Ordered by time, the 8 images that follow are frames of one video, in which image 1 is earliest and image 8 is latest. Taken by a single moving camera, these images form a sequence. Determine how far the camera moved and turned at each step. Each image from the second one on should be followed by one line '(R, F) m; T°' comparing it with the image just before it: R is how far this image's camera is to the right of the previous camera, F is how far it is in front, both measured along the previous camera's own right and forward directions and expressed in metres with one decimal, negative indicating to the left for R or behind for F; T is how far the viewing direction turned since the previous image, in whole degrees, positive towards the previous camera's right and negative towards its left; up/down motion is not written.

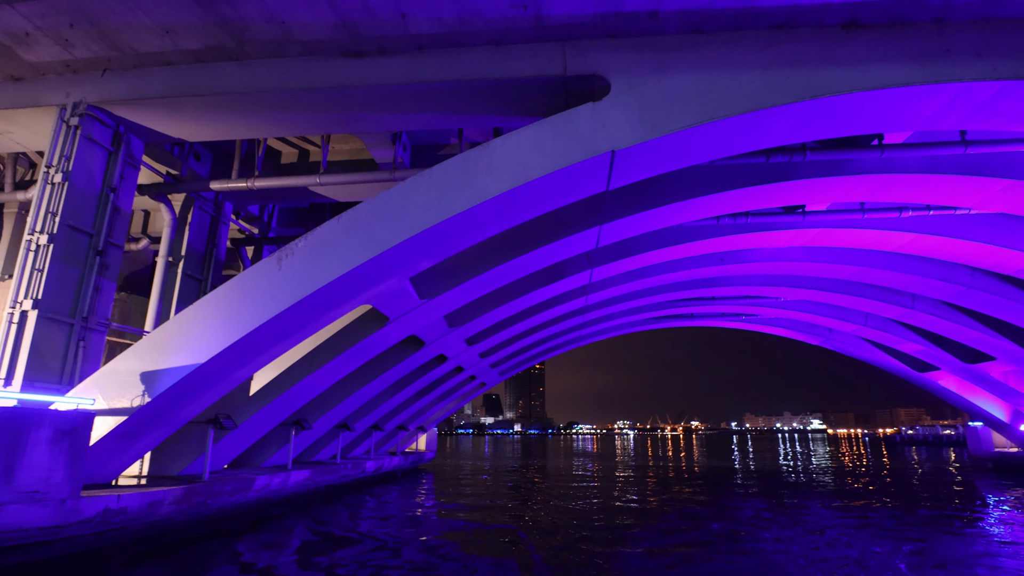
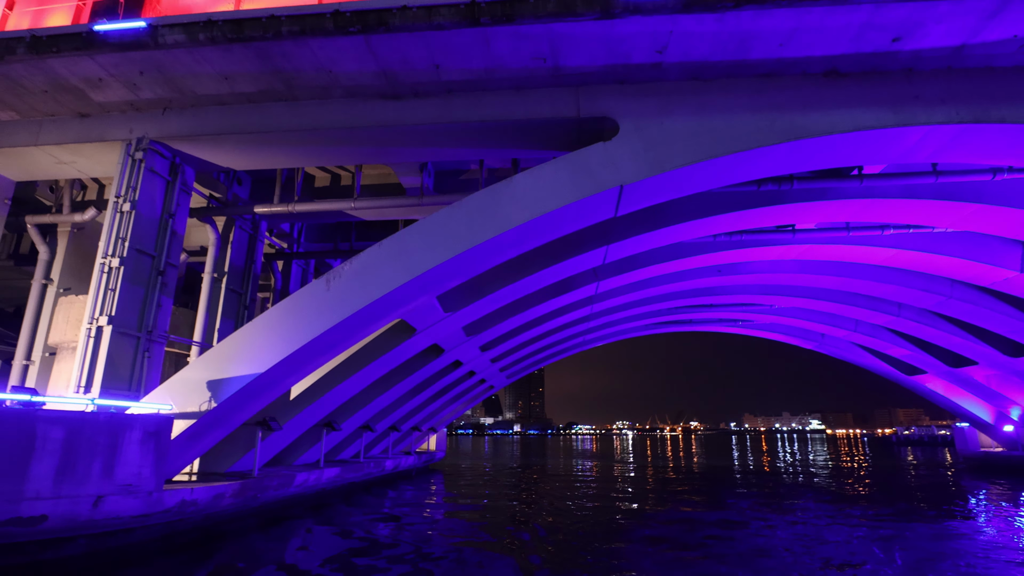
(-0.4, -1.1) m; 0°
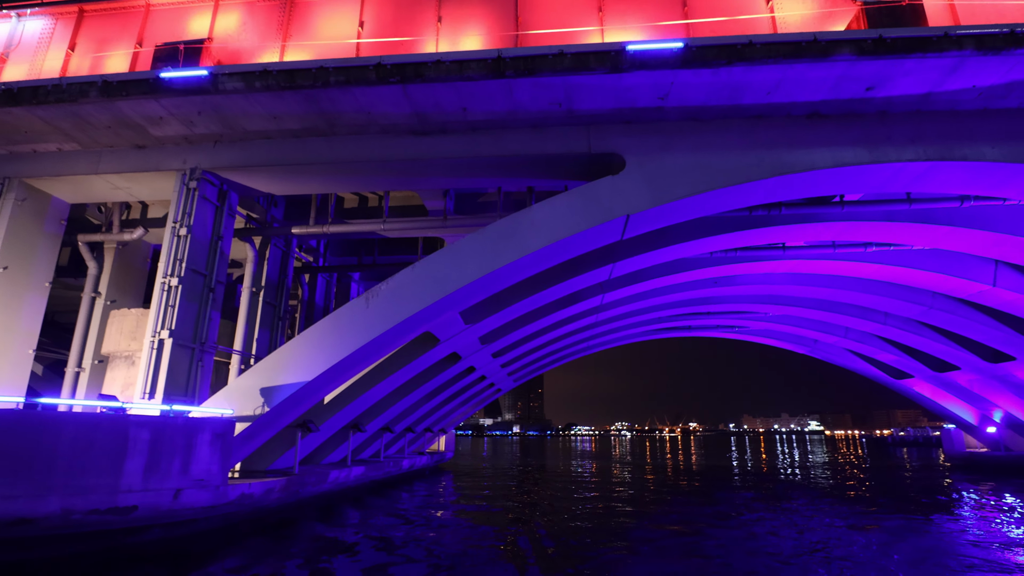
(-0.4, -1.1) m; 0°
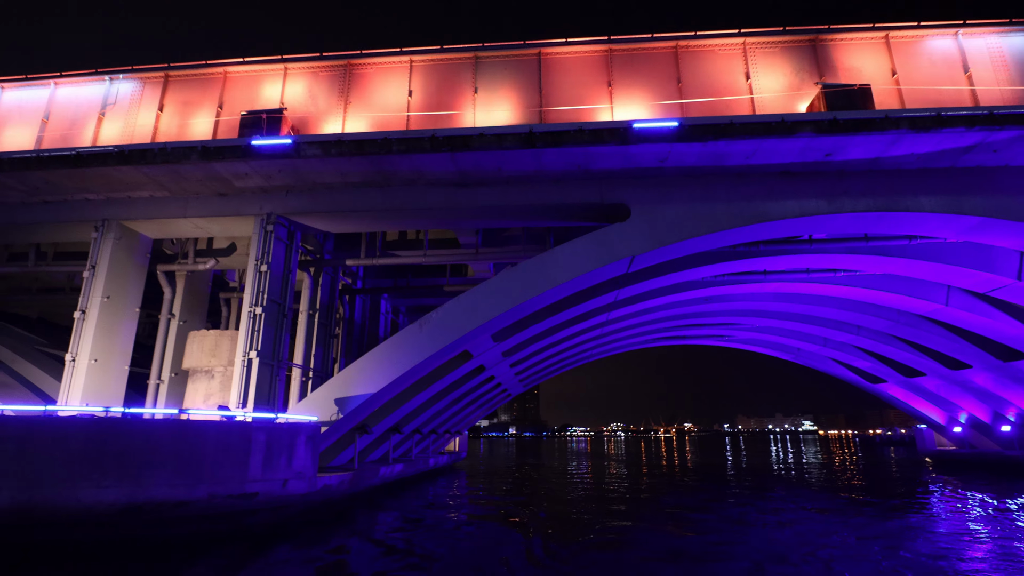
(-0.7, -2.2) m; +1°
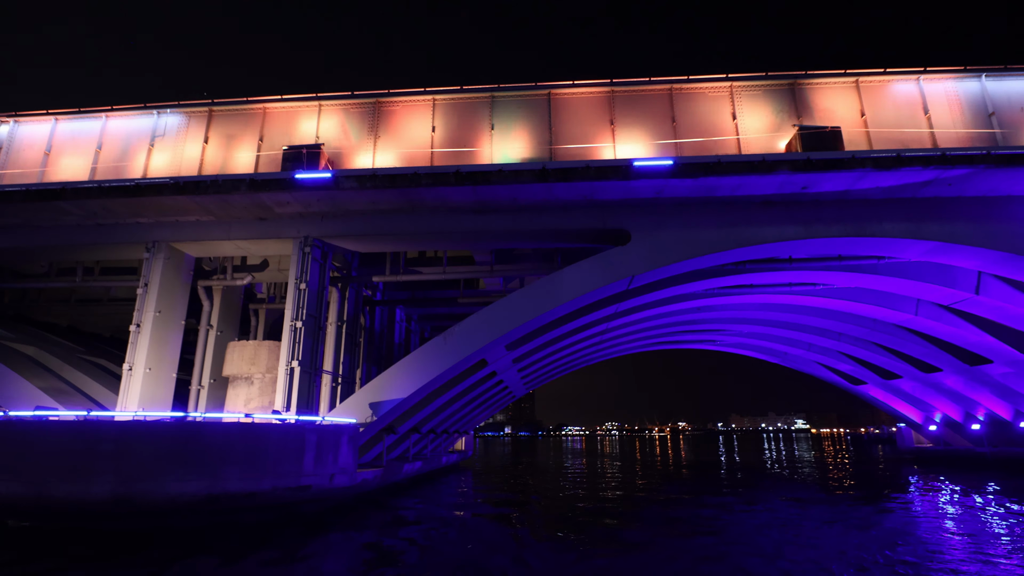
(-0.5, -1.6) m; +1°
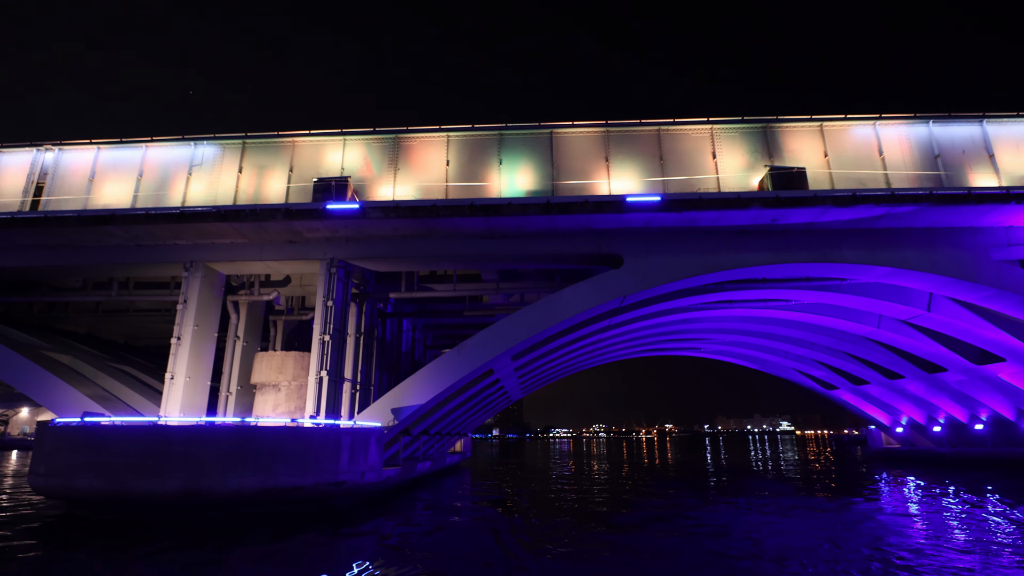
(-0.5, -1.8) m; +1°
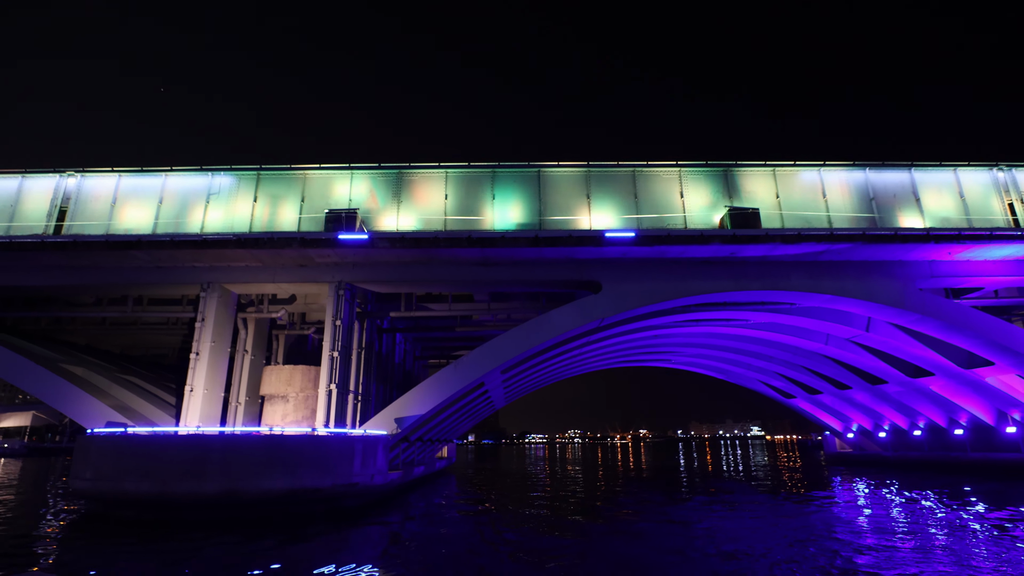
(-0.5, -1.9) m; +2°
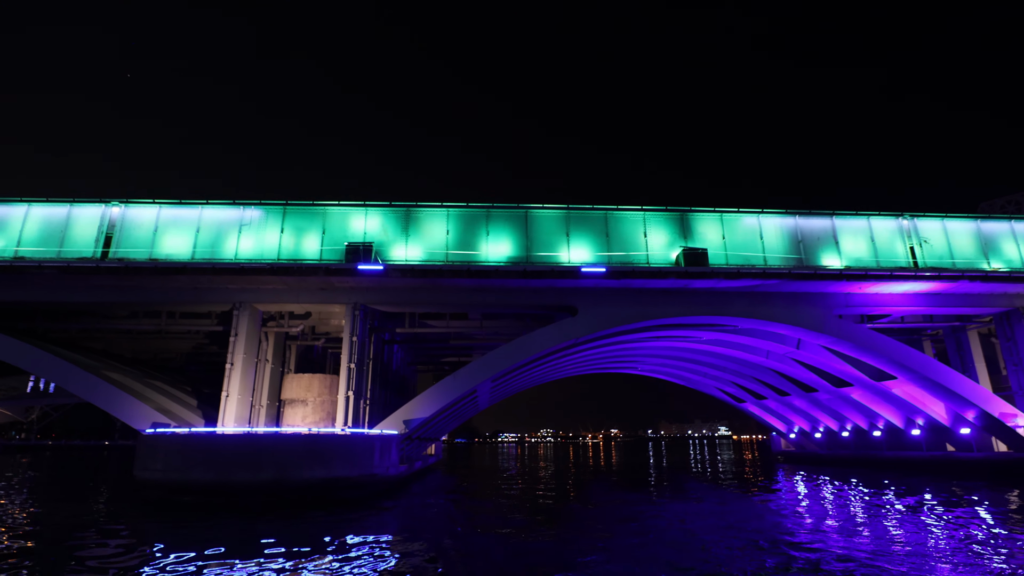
(-0.7, -3.4) m; +3°
